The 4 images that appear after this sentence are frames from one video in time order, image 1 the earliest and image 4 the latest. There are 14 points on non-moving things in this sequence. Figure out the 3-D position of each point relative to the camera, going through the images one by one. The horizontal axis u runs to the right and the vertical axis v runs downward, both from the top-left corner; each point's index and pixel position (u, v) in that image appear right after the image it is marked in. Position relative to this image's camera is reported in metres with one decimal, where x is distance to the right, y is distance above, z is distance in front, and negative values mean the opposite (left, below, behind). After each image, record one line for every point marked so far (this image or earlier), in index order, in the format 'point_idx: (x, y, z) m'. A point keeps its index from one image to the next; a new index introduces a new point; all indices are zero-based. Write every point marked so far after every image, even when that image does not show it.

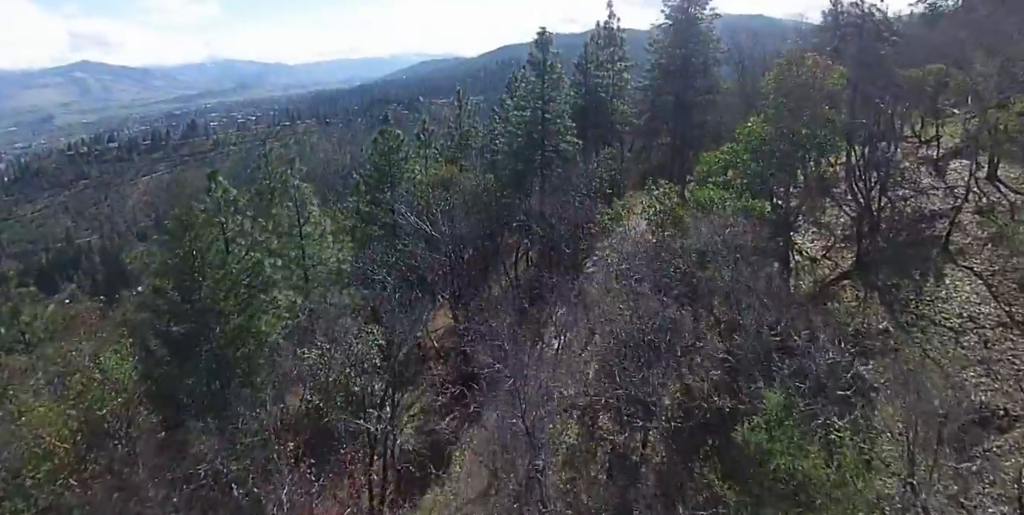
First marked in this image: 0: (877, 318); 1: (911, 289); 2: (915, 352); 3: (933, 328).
0: (+10.9, -2.1, +17.1) m
1: (+12.4, -1.2, +17.9) m
2: (+10.8, -2.7, +15.5) m
3: (+12.0, -2.2, +16.4) m
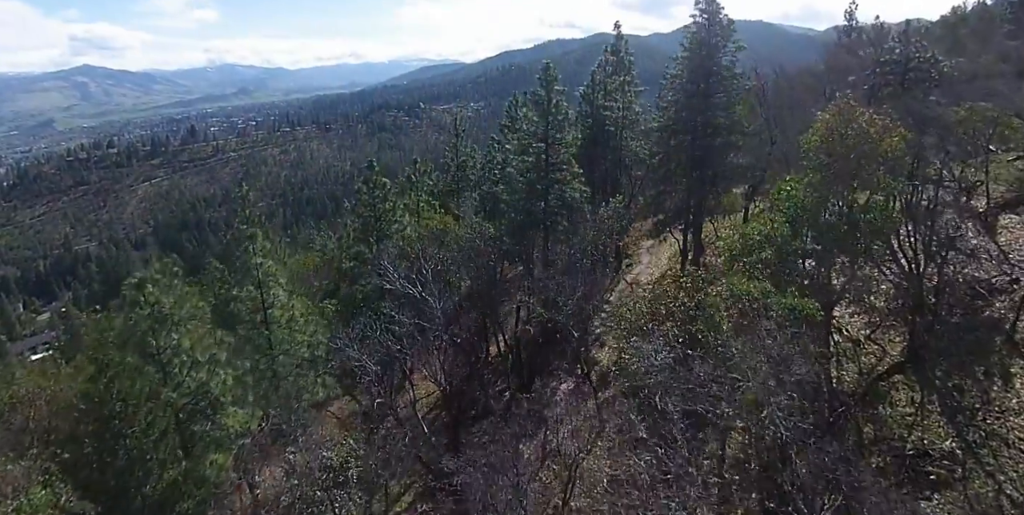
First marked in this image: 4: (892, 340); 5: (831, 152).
0: (+10.9, -4.5, +14.6) m
1: (+12.4, -3.6, +15.4) m
2: (+10.7, -5.1, +13.0) m
3: (+12.0, -4.6, +13.9) m
4: (+11.9, -2.7, +18.0) m
5: (+8.7, +2.9, +15.9) m
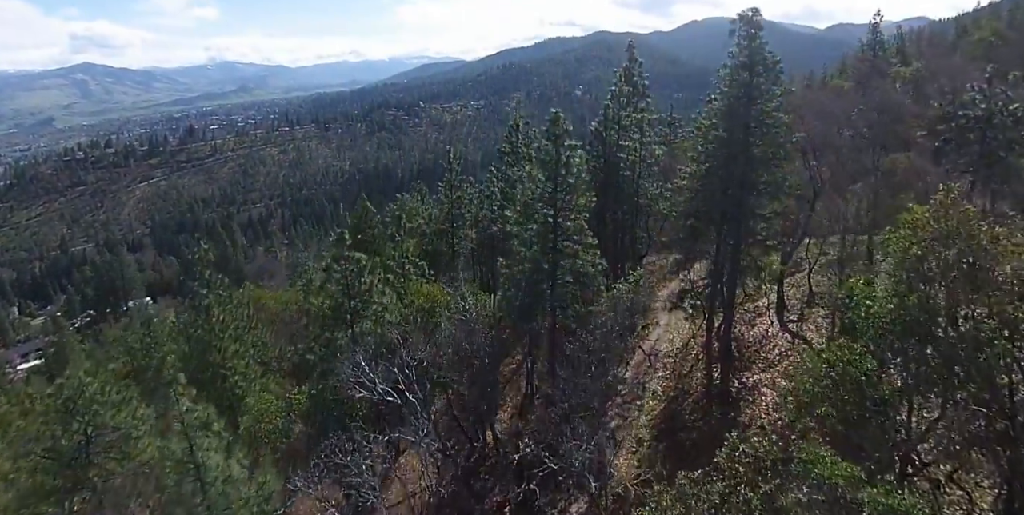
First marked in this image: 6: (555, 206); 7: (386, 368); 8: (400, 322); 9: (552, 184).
0: (+10.9, -7.4, +11.2) m
1: (+12.4, -6.5, +11.9) m
2: (+10.8, -8.1, +9.5) m
3: (+12.0, -7.5, +10.4) m
4: (+11.9, -5.6, +14.5) m
5: (+8.7, 0.0, +12.4) m
6: (+1.5, +1.8, +19.6) m
7: (-3.8, -3.3, +17.9) m
8: (-4.0, -2.2, +19.8) m
9: (+1.2, +2.3, +18.7) m
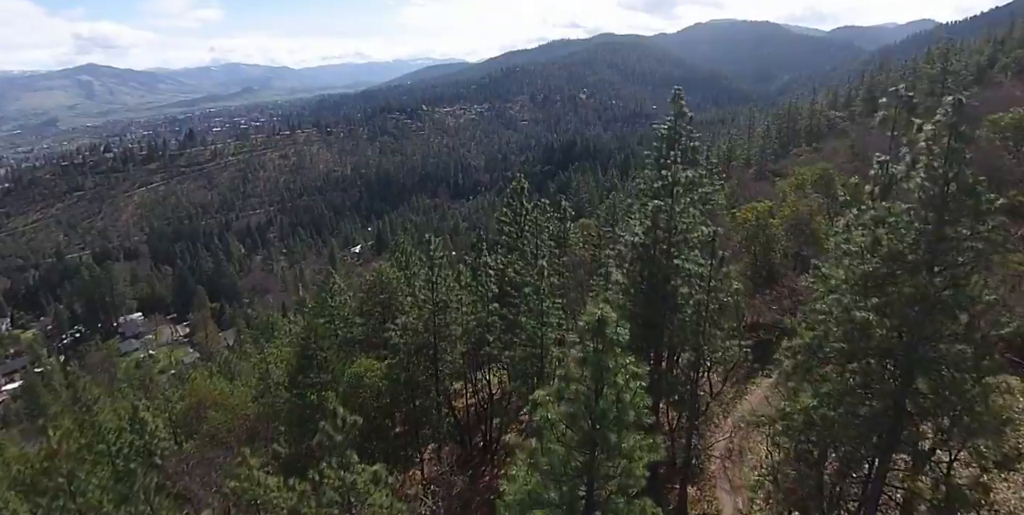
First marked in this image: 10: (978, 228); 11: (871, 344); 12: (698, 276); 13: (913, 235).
0: (+10.9, -12.9, +2.9) m
1: (+12.4, -12.0, +3.6) m
2: (+10.7, -13.5, +1.2) m
3: (+11.9, -13.0, +2.1) m
4: (+11.9, -11.1, +6.3) m
5: (+8.7, -5.5, +4.1) m
6: (+1.5, -3.6, +11.4) m
7: (-3.7, -8.7, +9.7) m
8: (-3.9, -7.6, +11.6) m
9: (+1.3, -3.1, +10.5) m
10: (+9.1, +0.9, +12.0) m
11: (+7.8, -1.4, +12.9) m
12: (+5.8, -0.7, +18.7) m
13: (+8.0, +0.7, +12.6) m
